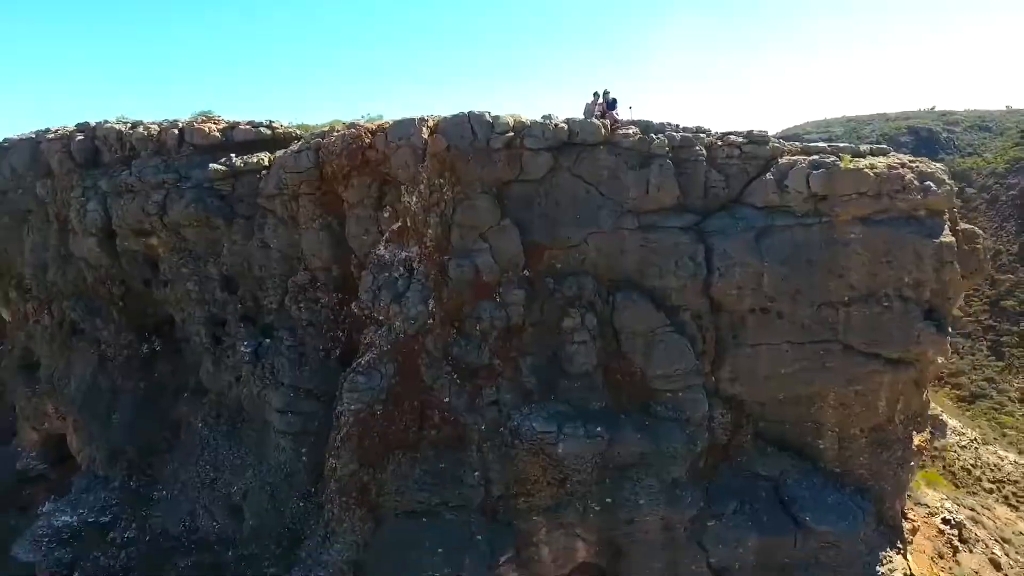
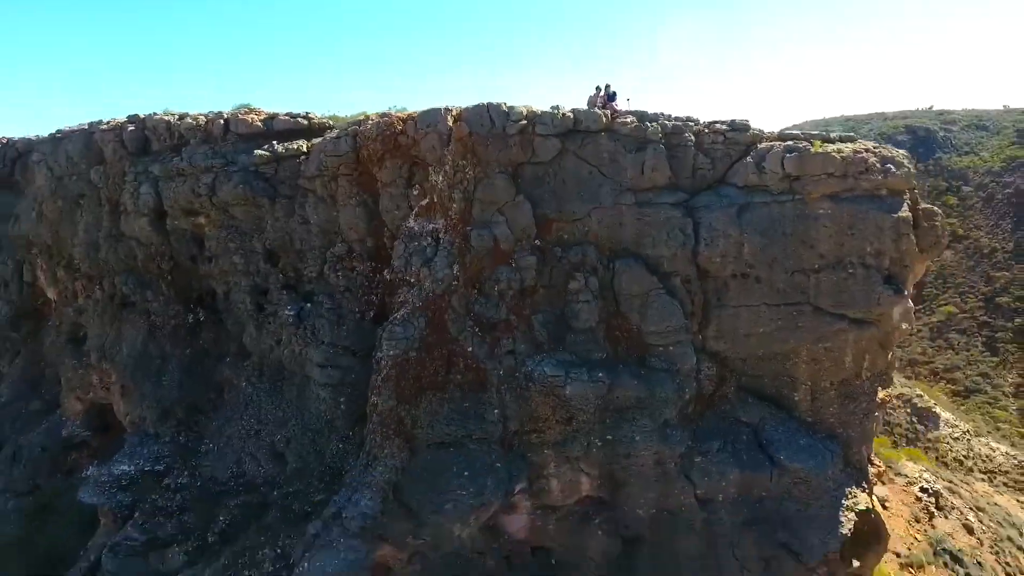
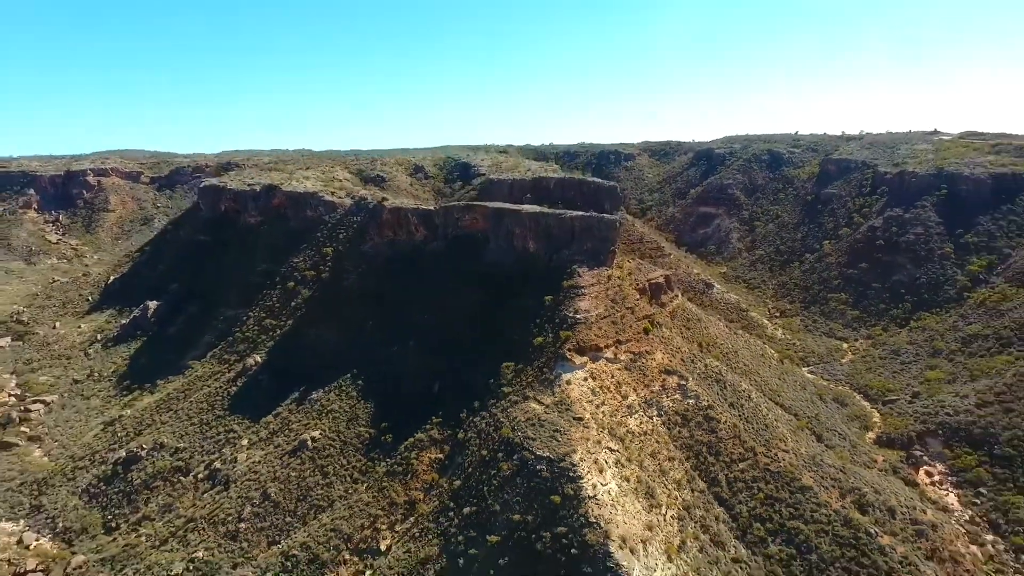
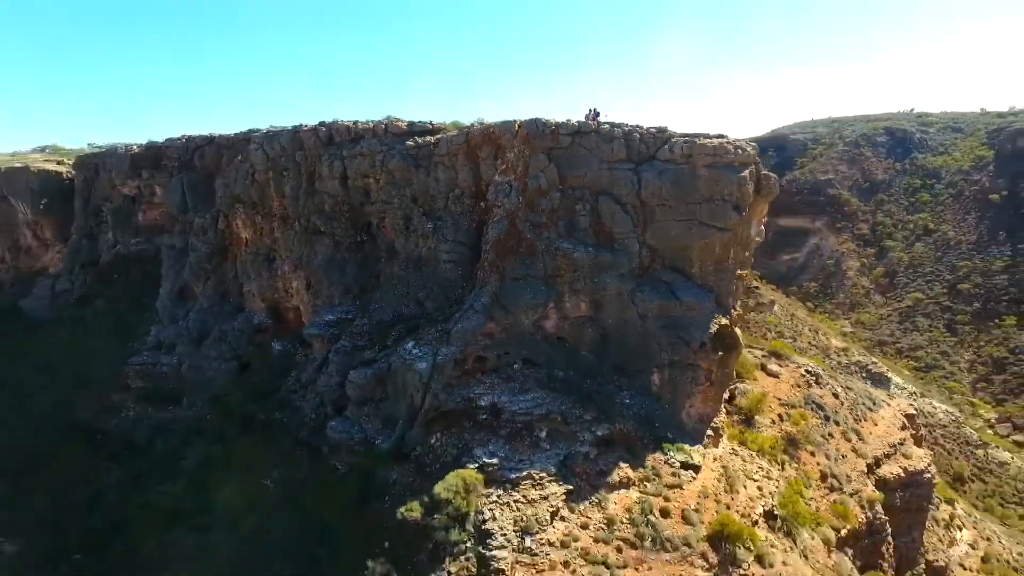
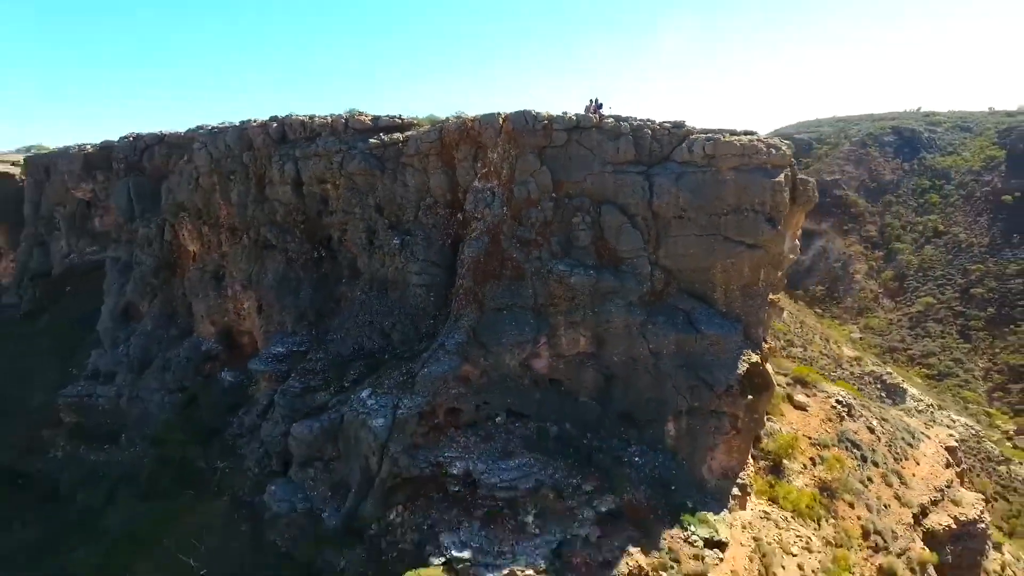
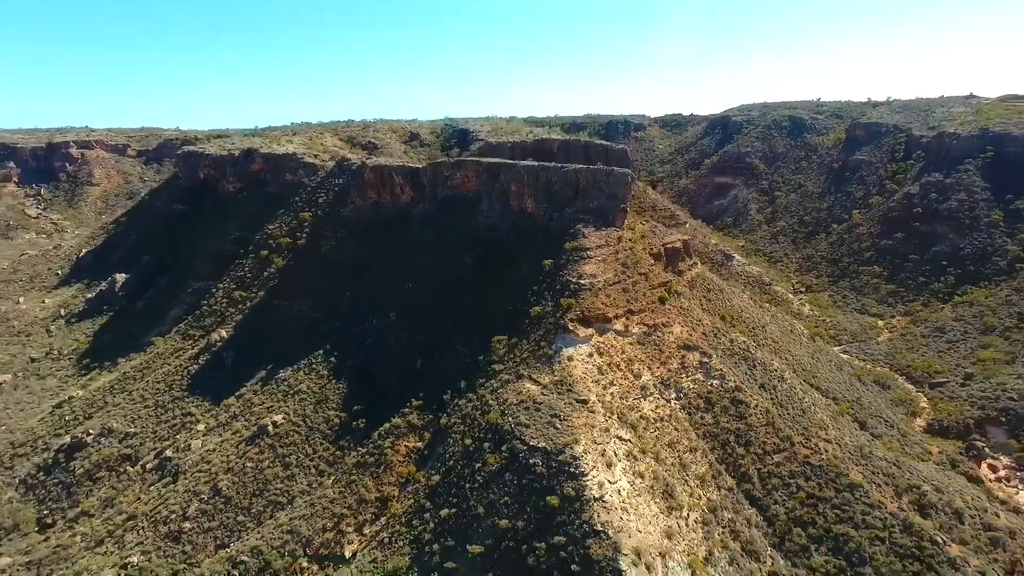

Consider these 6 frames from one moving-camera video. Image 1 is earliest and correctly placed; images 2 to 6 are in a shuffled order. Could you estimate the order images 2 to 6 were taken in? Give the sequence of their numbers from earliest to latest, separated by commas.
2, 5, 4, 6, 3
